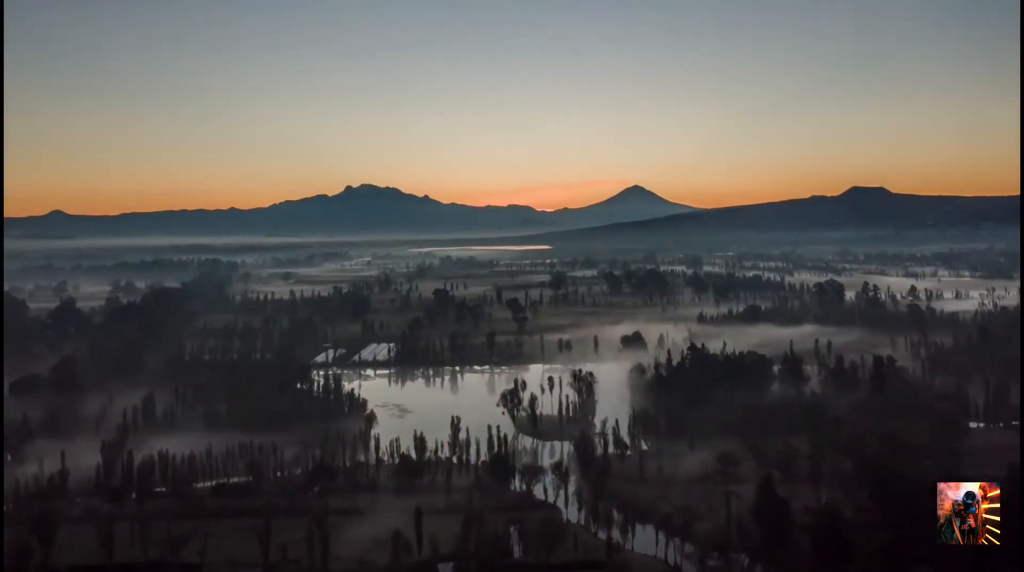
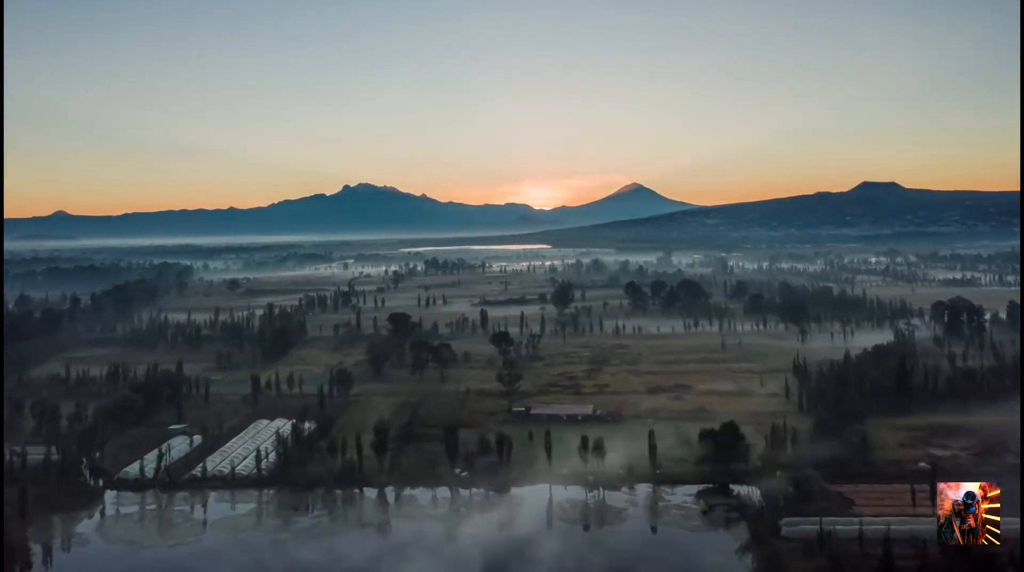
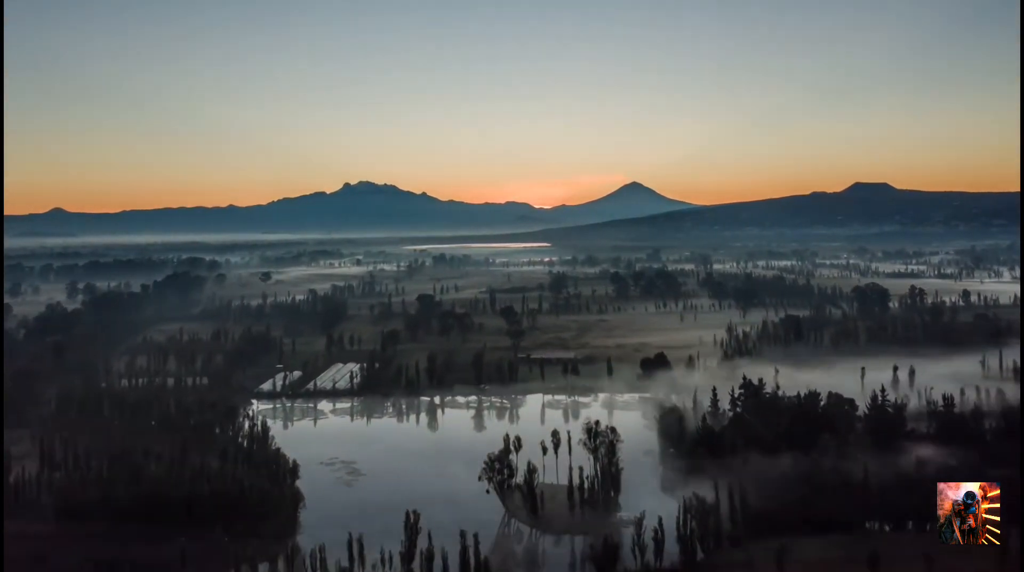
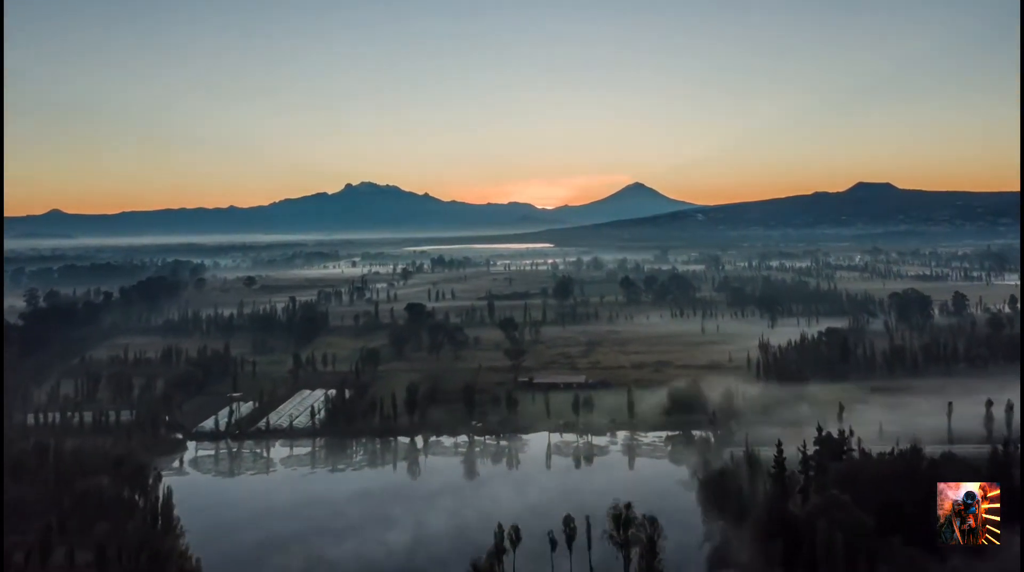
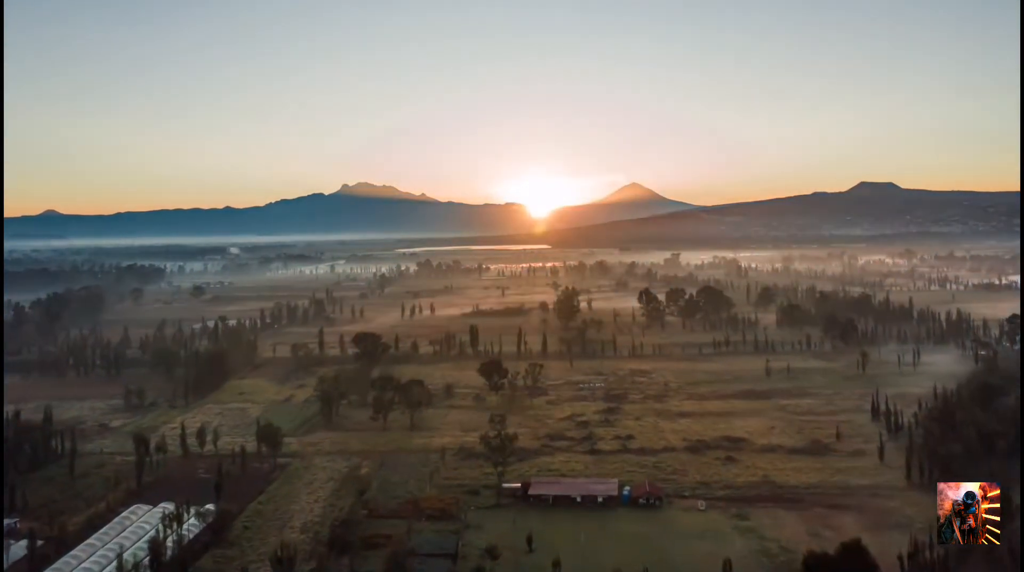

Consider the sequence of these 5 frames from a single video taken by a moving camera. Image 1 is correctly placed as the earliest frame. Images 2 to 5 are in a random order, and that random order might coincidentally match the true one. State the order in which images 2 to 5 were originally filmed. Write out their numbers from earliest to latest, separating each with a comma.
3, 4, 2, 5
